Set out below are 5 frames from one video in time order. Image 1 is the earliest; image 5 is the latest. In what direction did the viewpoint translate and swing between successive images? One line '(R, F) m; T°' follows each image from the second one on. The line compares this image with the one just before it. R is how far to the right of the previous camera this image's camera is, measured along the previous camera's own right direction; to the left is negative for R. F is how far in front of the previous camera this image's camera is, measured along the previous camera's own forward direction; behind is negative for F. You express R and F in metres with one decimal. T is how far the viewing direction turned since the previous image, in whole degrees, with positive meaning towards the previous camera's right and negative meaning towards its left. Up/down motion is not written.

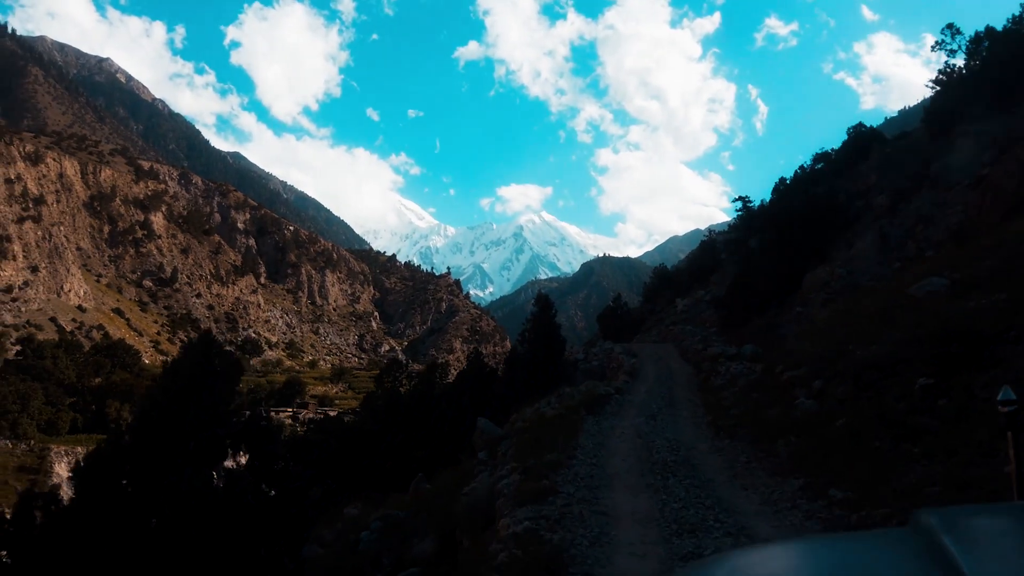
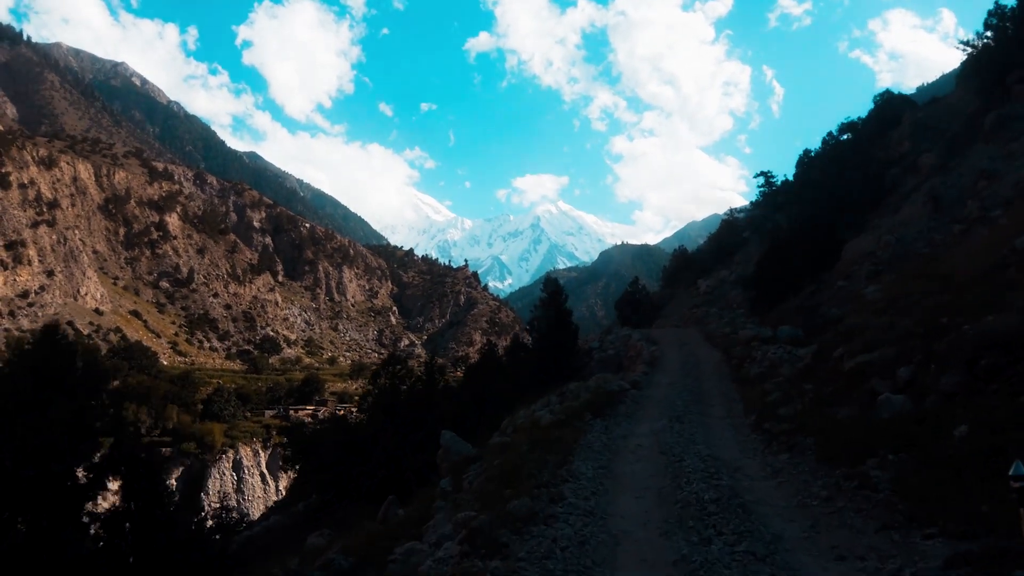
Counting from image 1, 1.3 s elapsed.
(+0.3, +1.5) m; -2°
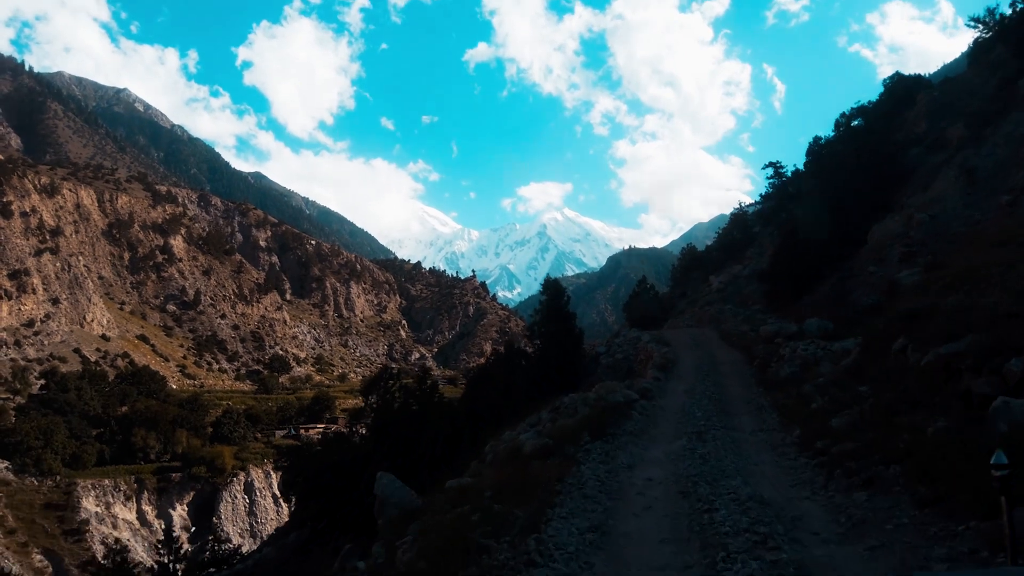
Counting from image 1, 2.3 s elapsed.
(+0.3, +1.1) m; -1°
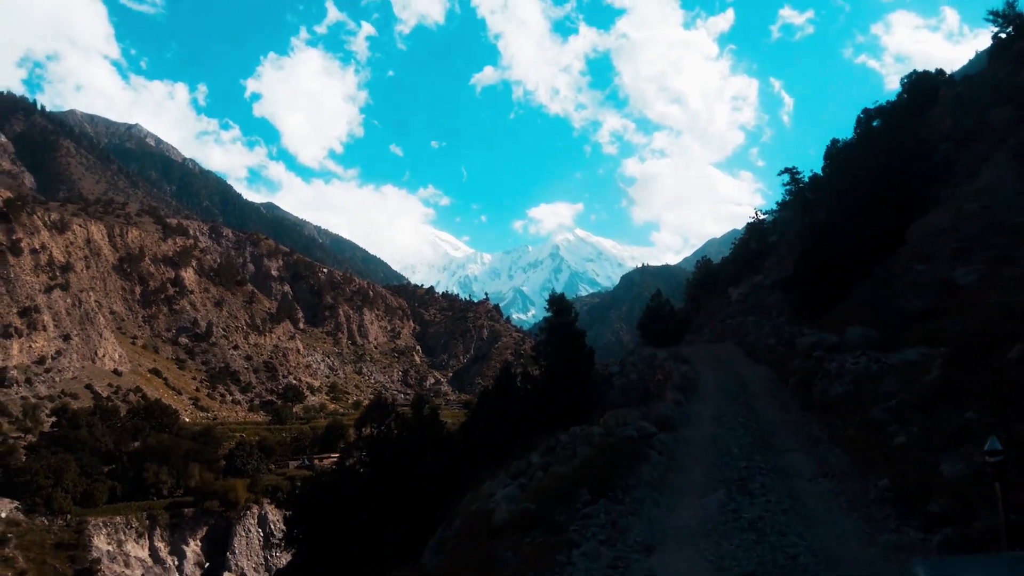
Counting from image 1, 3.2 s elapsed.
(+0.3, +1.2) m; -1°
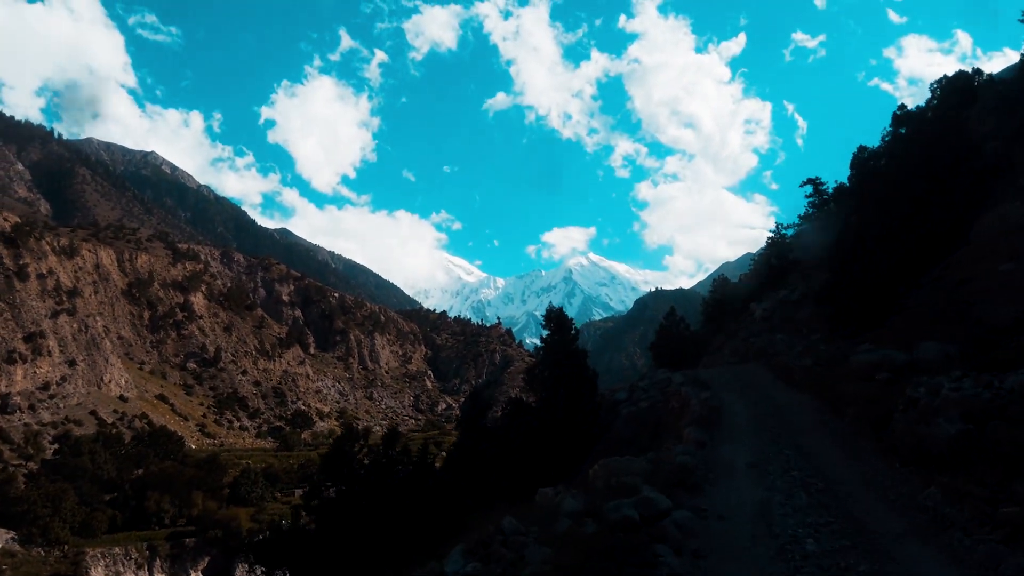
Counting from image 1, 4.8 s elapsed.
(+0.4, +1.7) m; -1°
